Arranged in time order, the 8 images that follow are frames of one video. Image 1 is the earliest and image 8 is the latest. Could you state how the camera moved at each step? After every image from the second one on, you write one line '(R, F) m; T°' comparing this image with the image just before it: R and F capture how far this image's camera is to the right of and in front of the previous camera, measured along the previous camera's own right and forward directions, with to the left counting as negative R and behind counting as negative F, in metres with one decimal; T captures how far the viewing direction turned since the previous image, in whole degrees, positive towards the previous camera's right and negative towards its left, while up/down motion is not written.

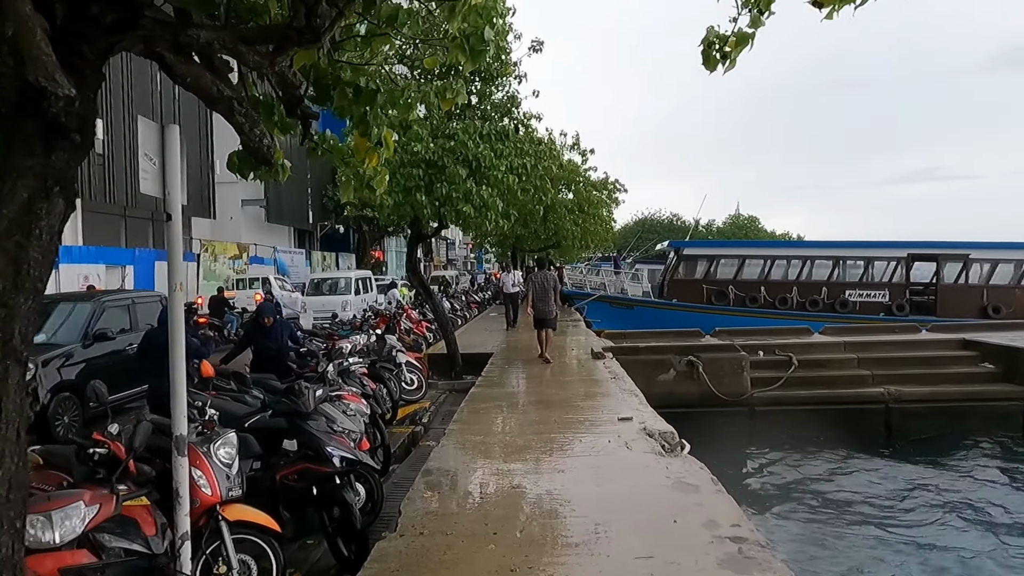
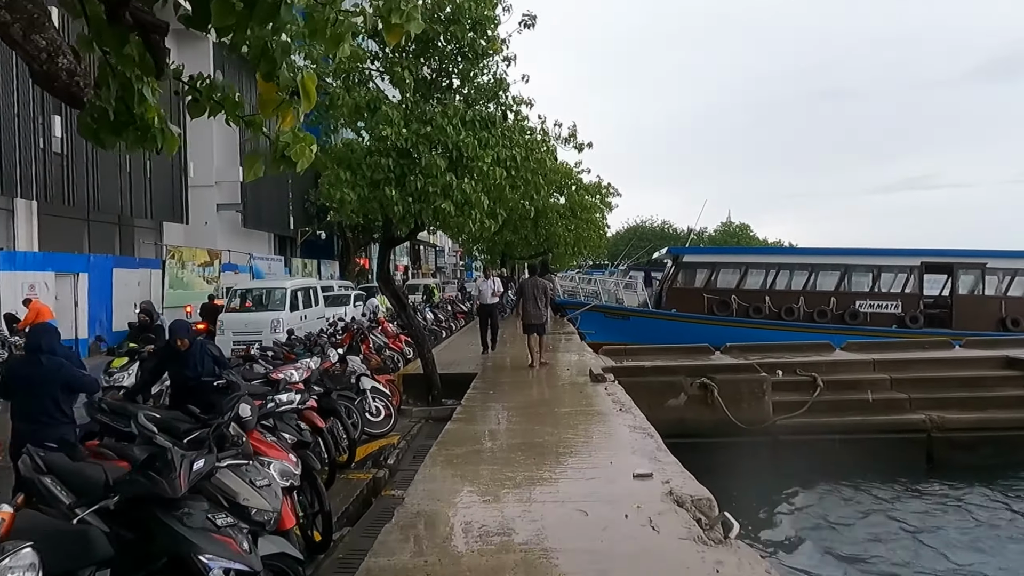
(+0.1, +1.5) m; +1°
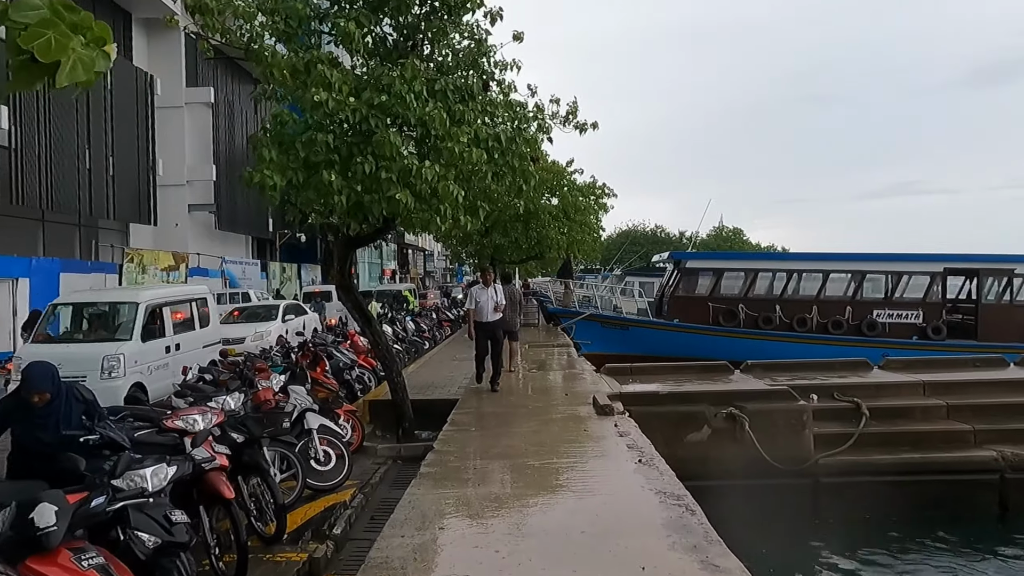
(0.0, +1.8) m; +1°
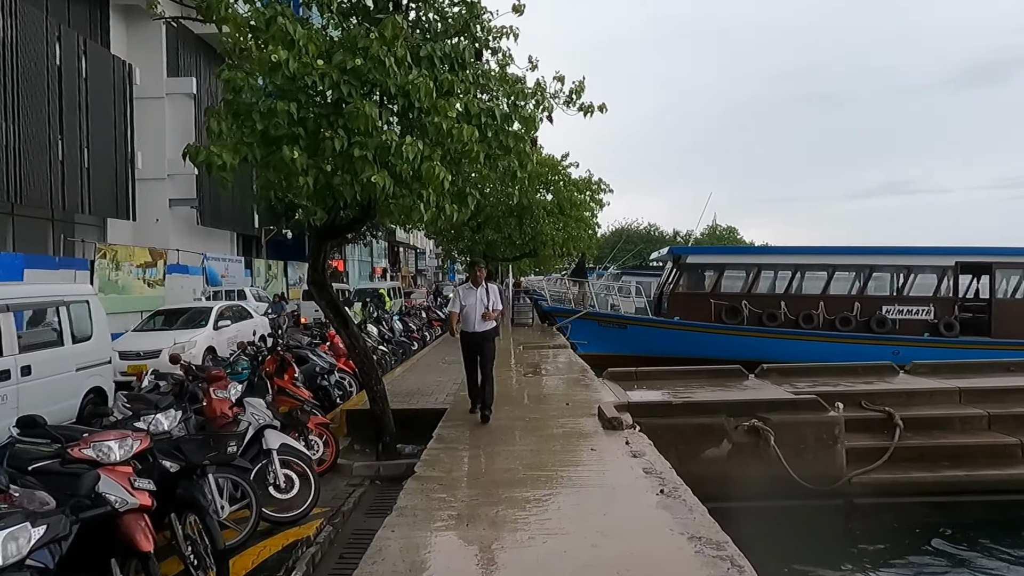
(0.0, +1.0) m; +1°
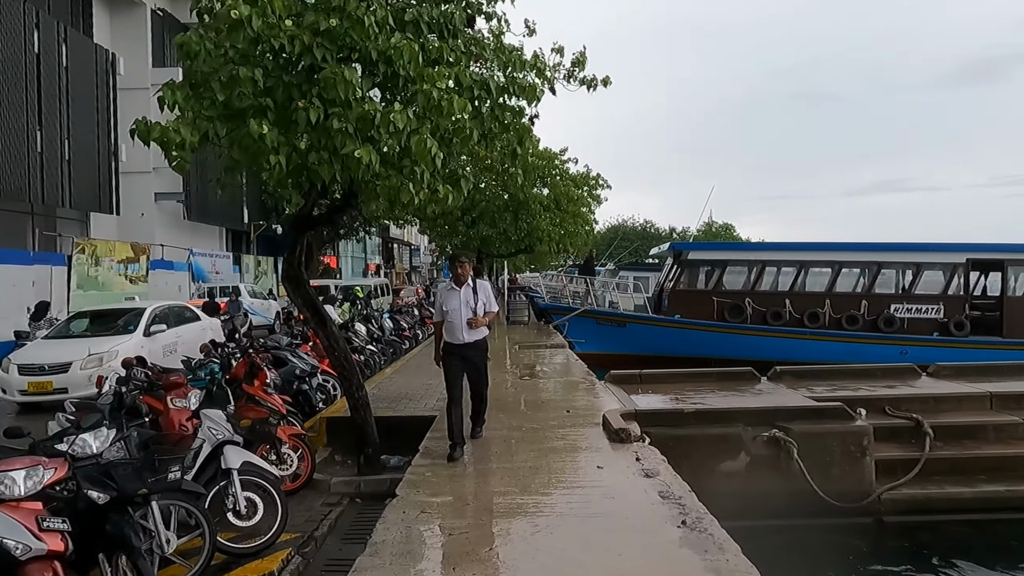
(0.0, +0.7) m; 0°
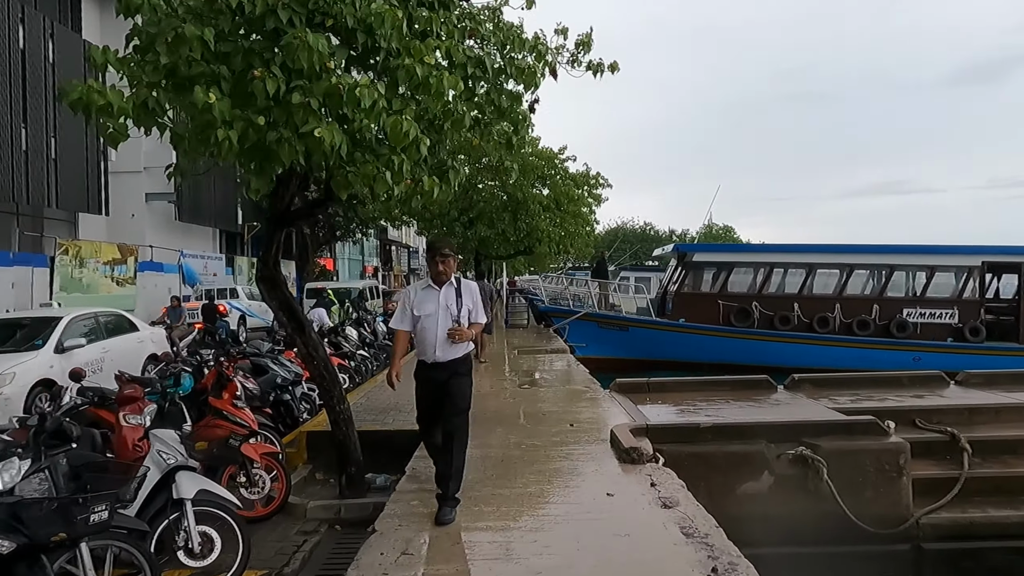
(0.0, +0.6) m; 0°
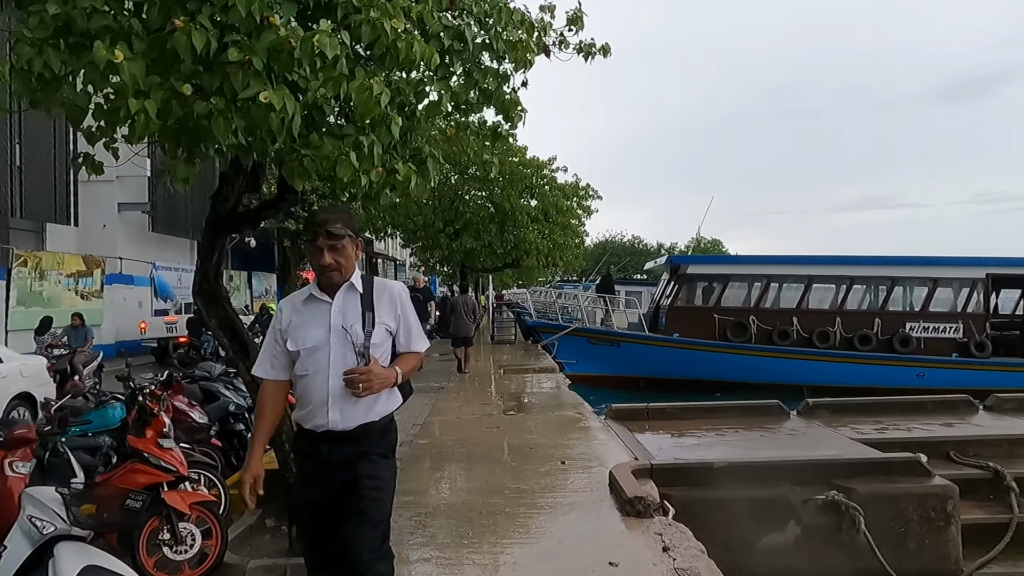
(+0.1, +0.9) m; +1°
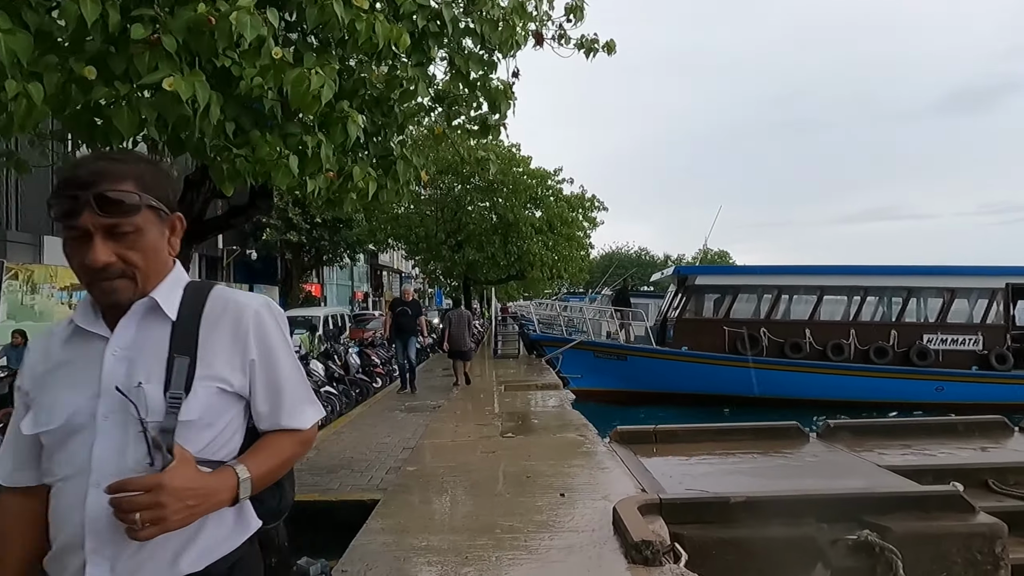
(+0.1, +0.5) m; -1°
